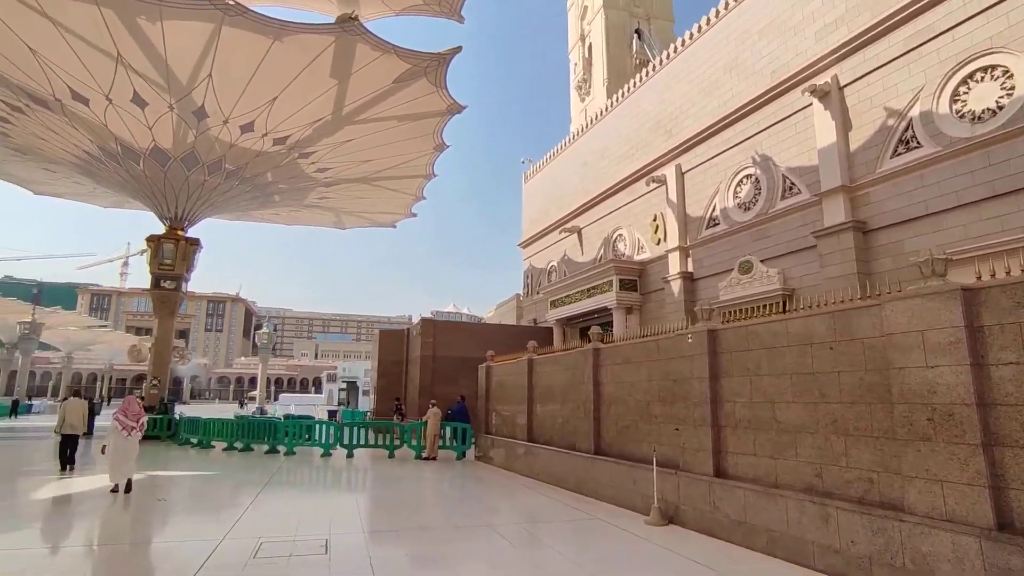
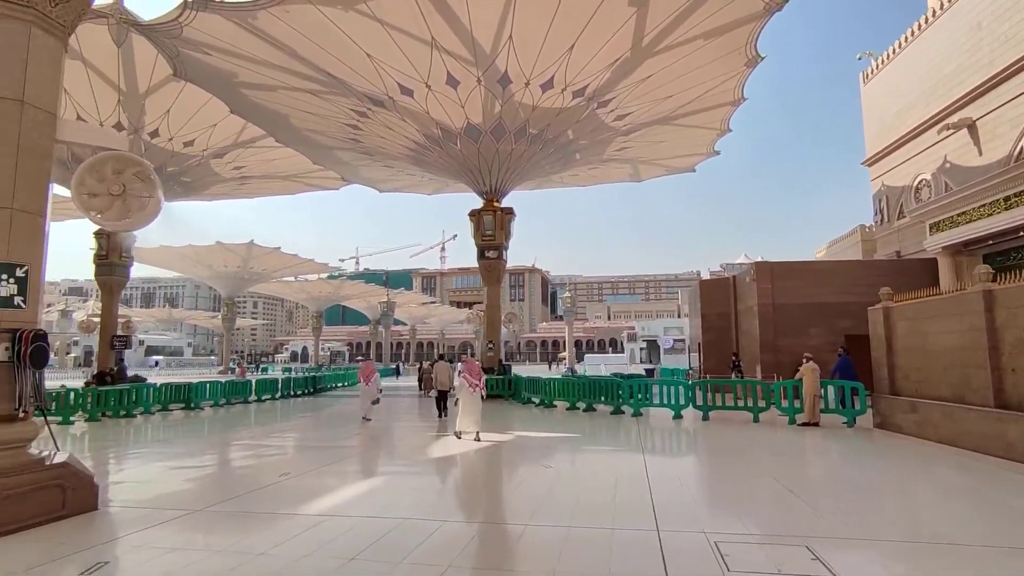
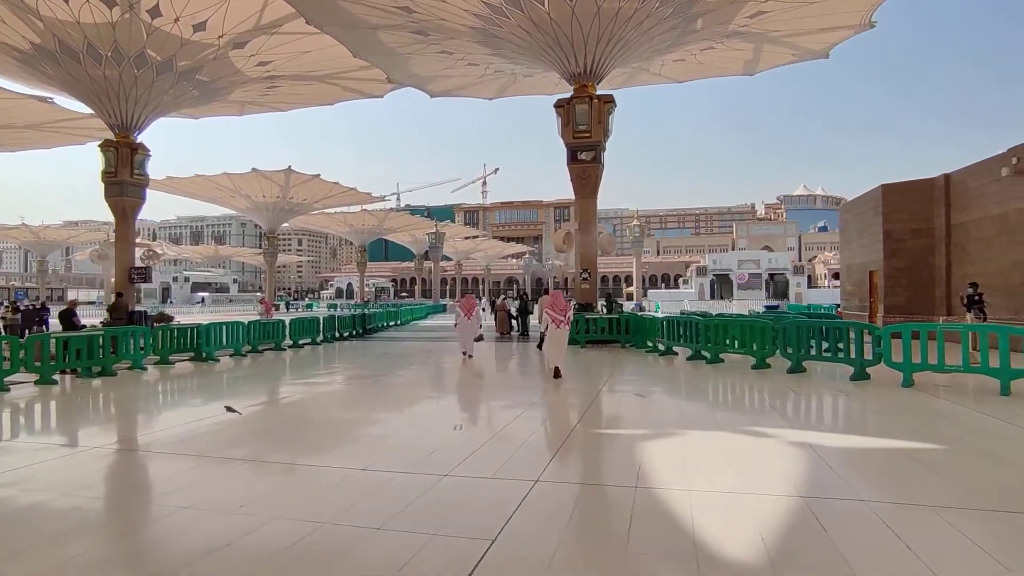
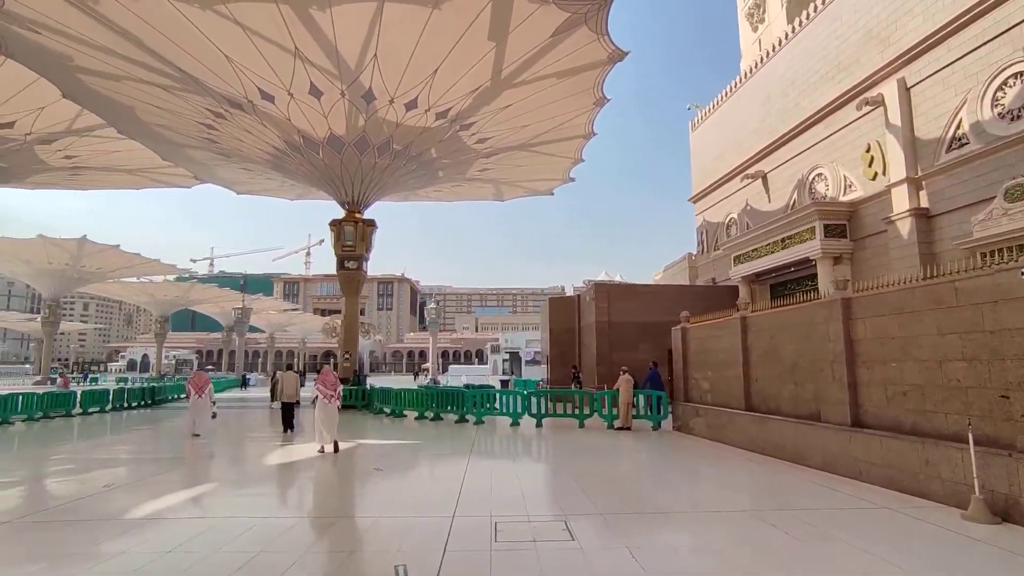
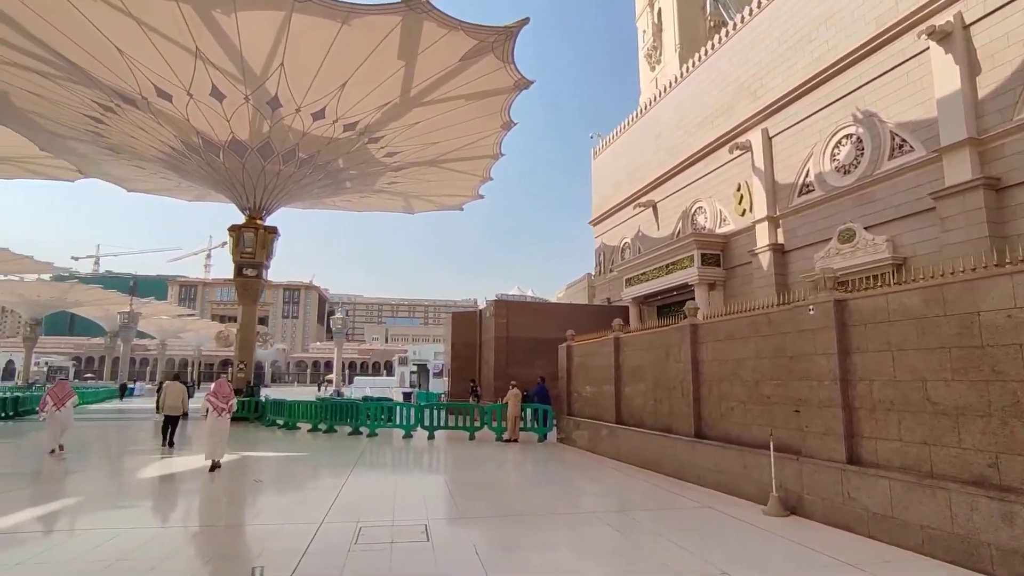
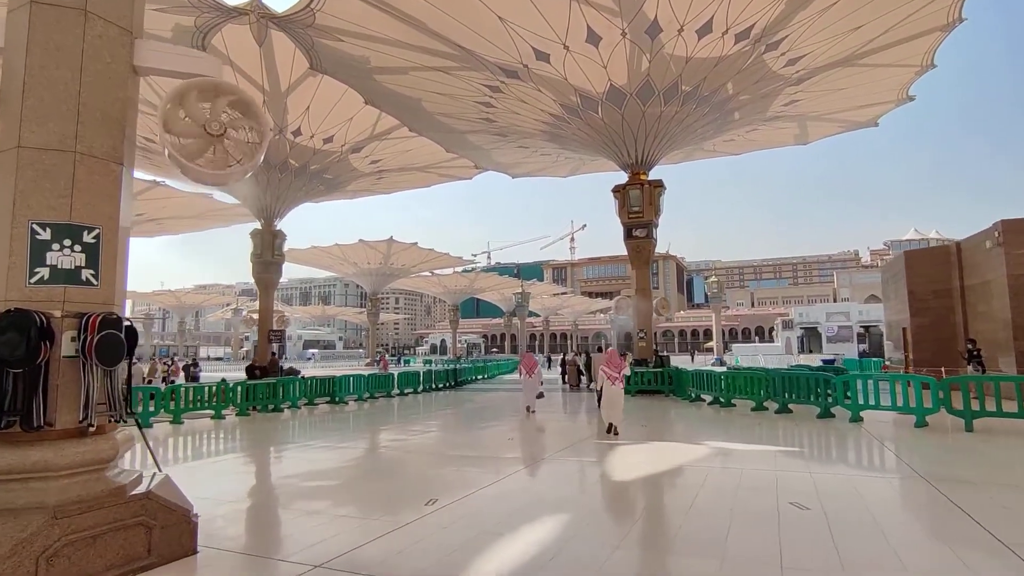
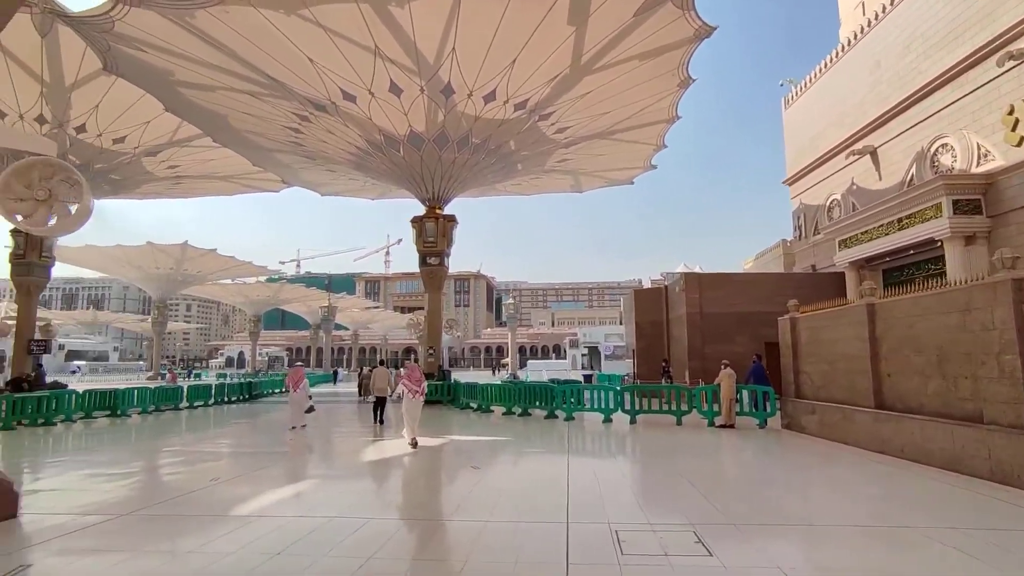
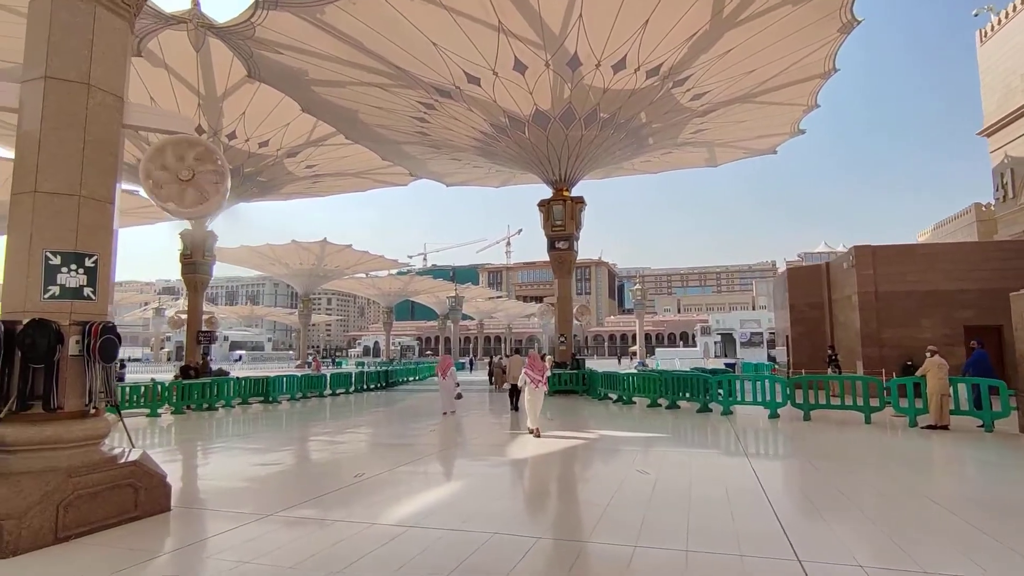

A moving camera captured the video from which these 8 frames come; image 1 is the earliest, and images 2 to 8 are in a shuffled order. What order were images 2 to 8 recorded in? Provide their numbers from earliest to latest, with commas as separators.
5, 4, 7, 2, 8, 6, 3
